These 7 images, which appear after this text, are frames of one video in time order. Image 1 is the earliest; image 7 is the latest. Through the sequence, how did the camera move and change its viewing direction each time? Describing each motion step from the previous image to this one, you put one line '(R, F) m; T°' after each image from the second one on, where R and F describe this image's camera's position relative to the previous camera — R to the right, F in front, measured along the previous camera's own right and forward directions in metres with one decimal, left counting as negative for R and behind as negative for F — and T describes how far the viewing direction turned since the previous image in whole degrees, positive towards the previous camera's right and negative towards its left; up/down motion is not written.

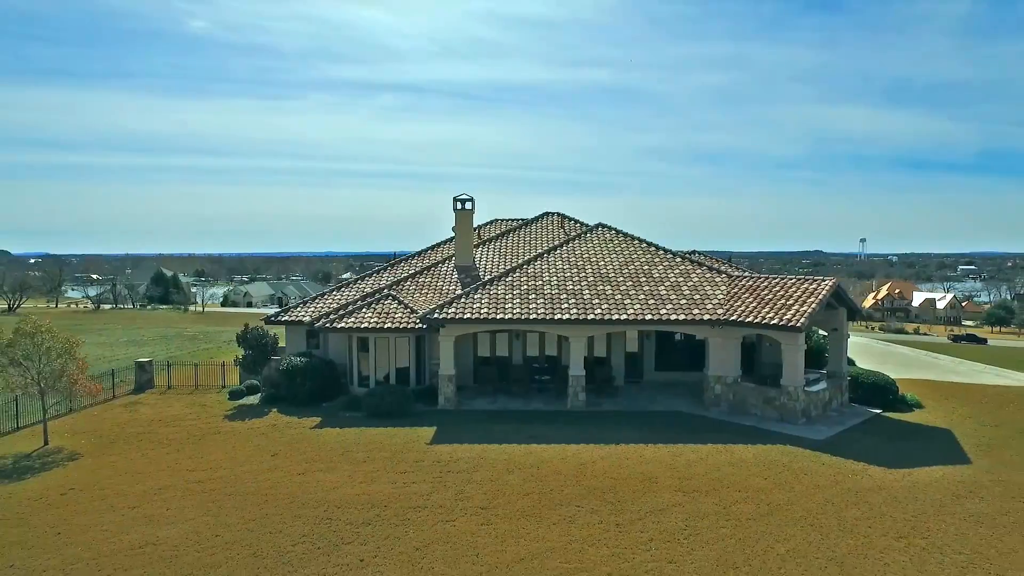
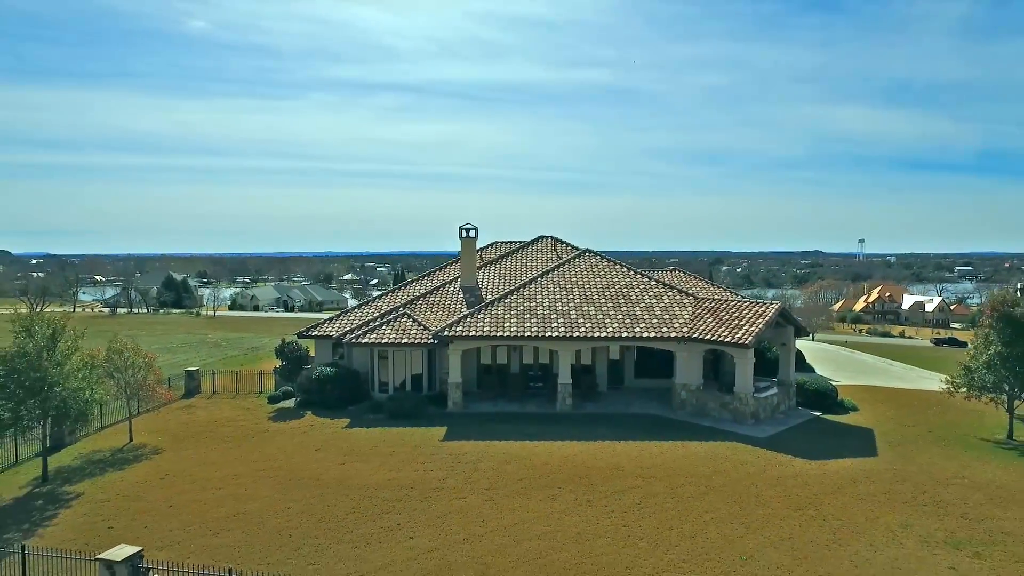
(+0.1, -2.8) m; 0°
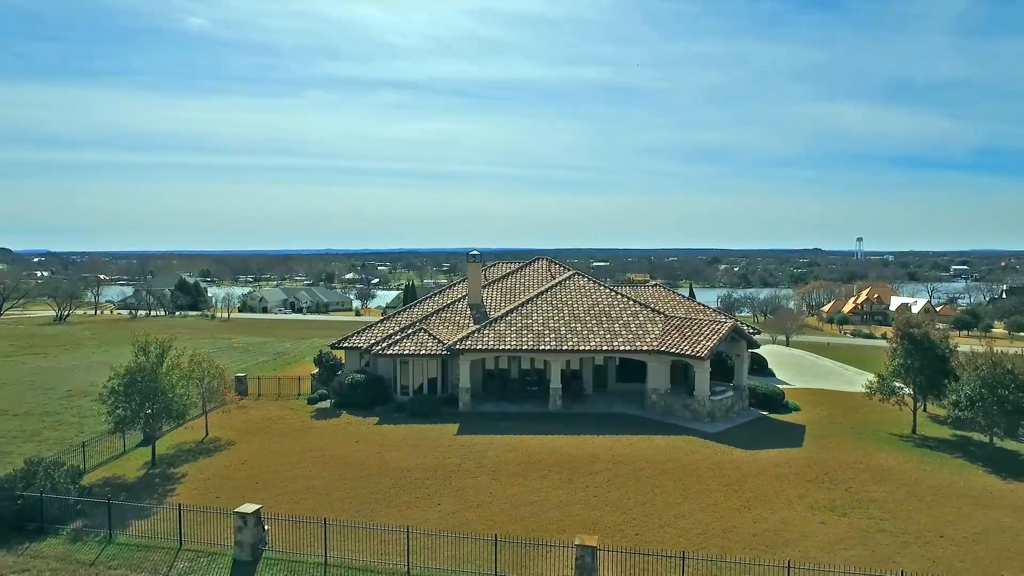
(0.0, -3.7) m; 0°
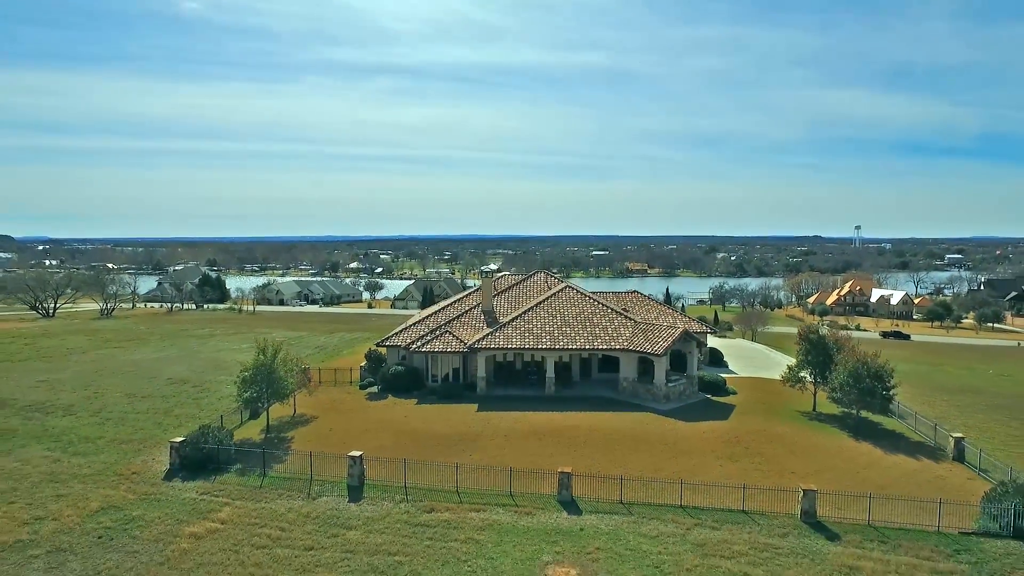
(-0.2, -6.7) m; 0°
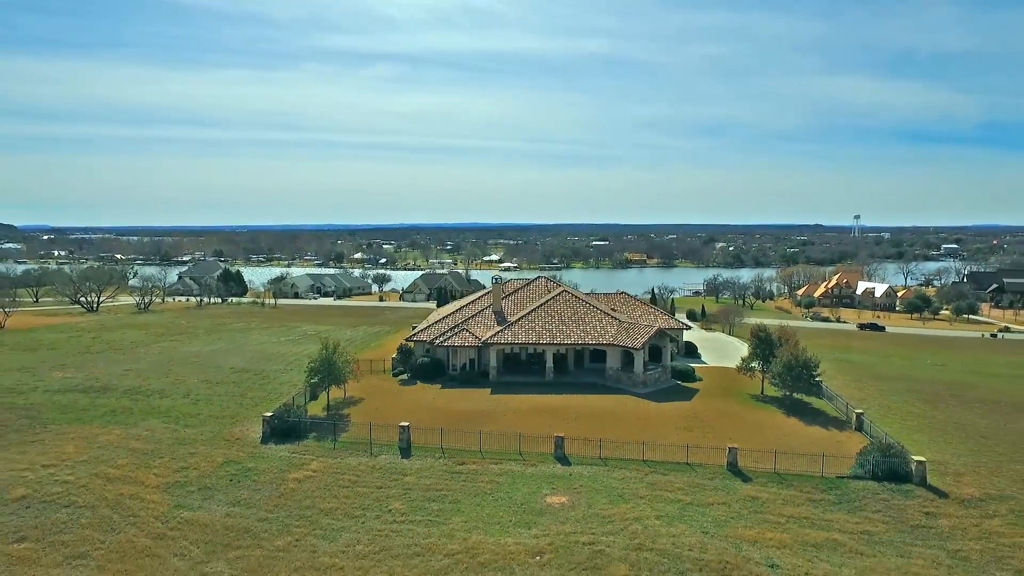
(-0.3, -6.2) m; 0°
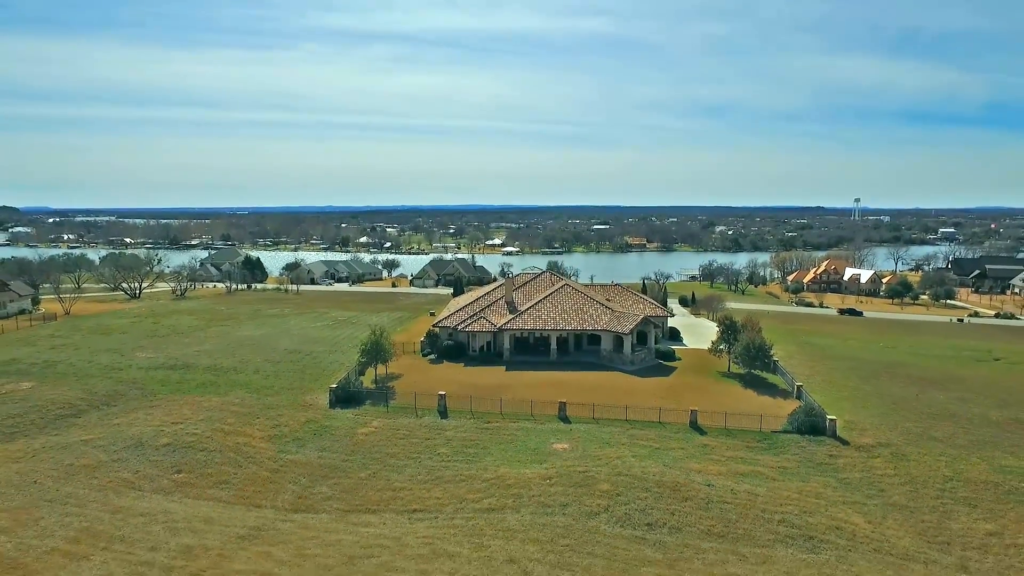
(-0.6, -6.8) m; 0°
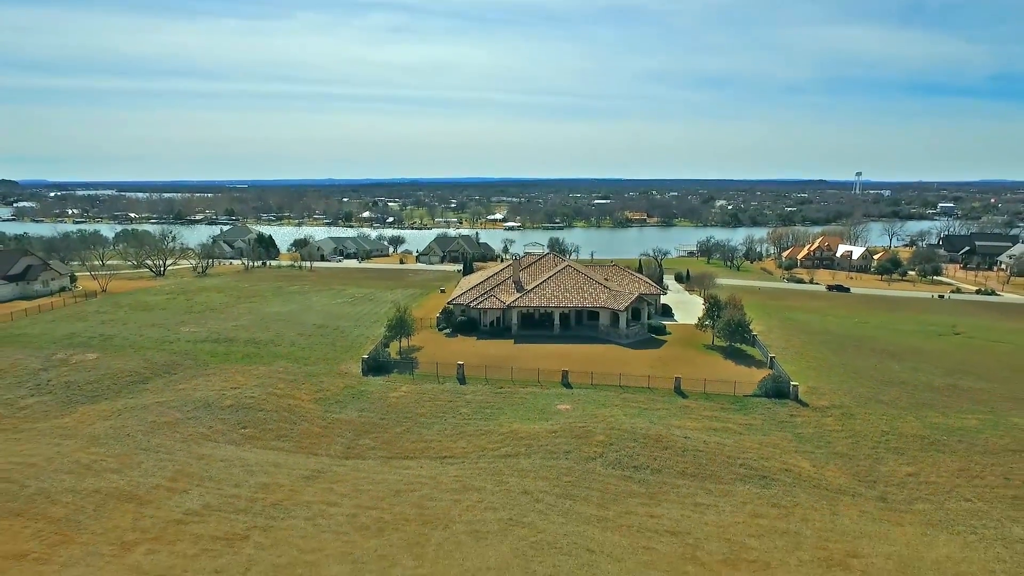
(-0.5, -4.5) m; 0°
